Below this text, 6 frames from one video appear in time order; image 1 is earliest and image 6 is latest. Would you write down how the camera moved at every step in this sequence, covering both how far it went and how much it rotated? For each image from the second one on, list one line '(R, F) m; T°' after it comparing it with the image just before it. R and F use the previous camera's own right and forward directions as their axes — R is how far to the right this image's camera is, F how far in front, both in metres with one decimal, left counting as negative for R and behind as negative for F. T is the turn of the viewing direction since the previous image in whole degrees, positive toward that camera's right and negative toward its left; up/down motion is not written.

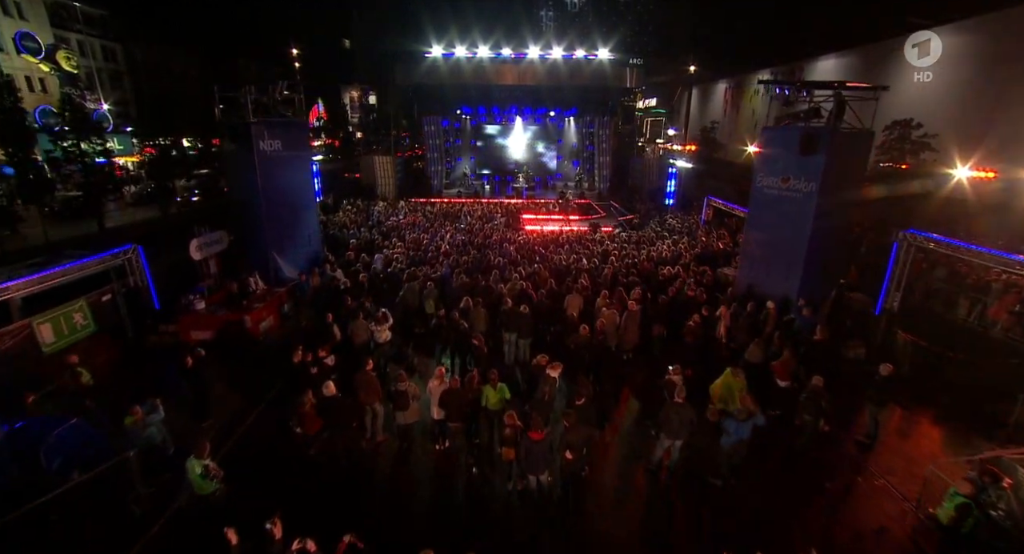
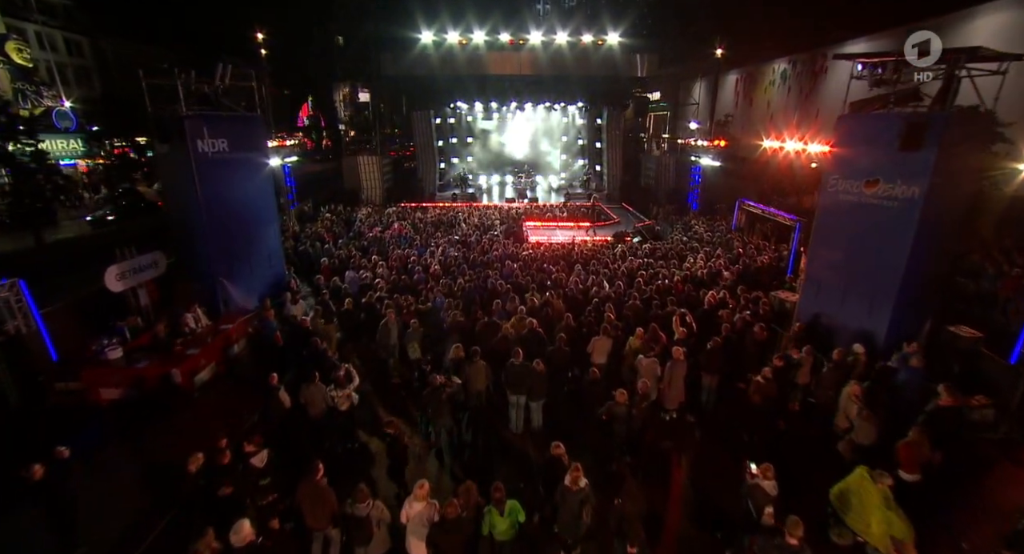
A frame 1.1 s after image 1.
(-0.1, +2.2) m; 0°
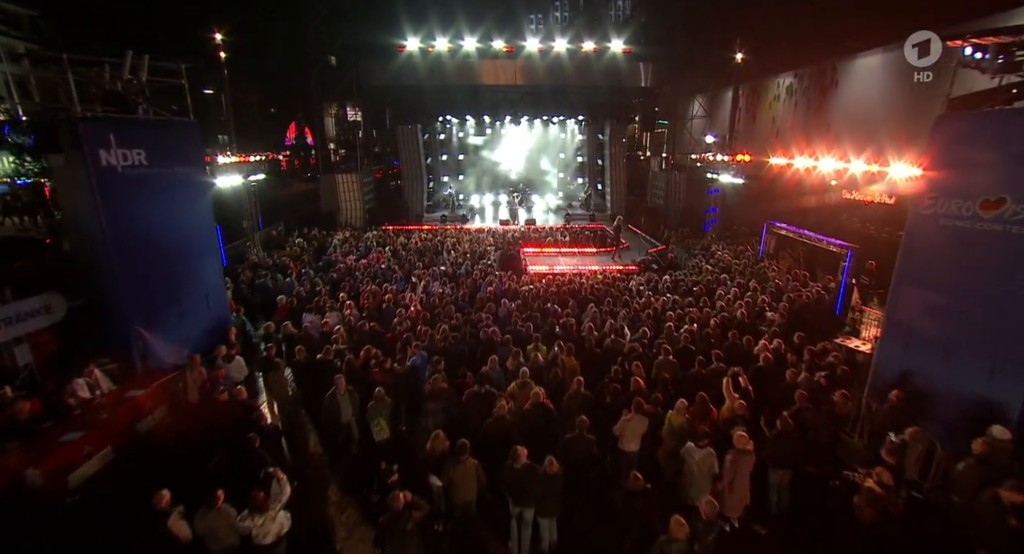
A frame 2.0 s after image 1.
(-0.1, +2.0) m; +1°
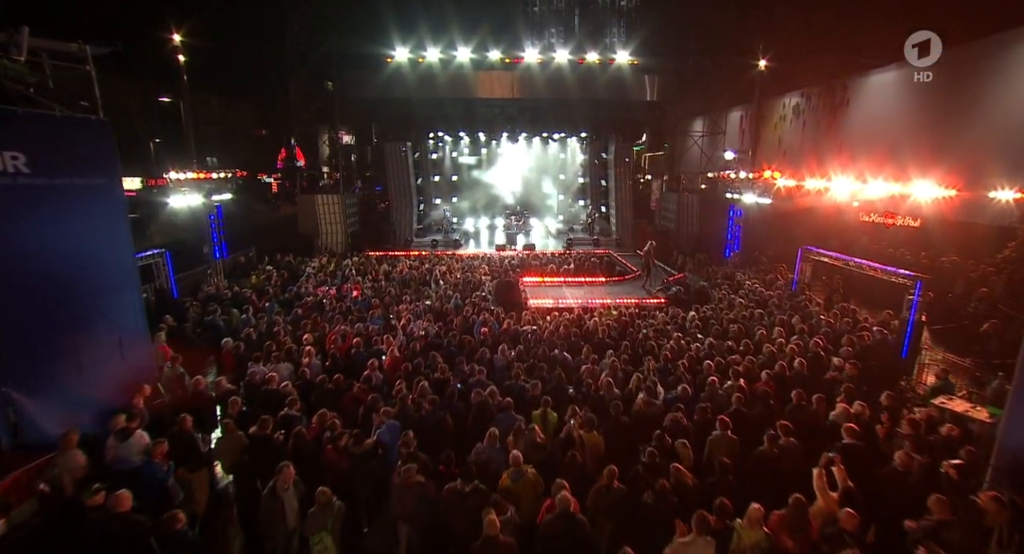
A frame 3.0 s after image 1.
(0.0, +1.8) m; 0°
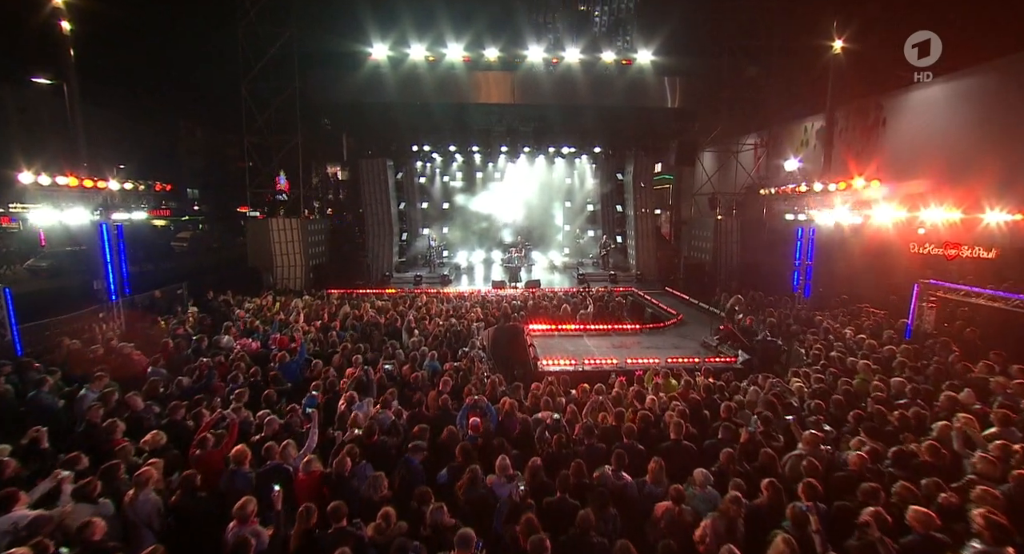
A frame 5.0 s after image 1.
(-0.1, +3.4) m; 0°
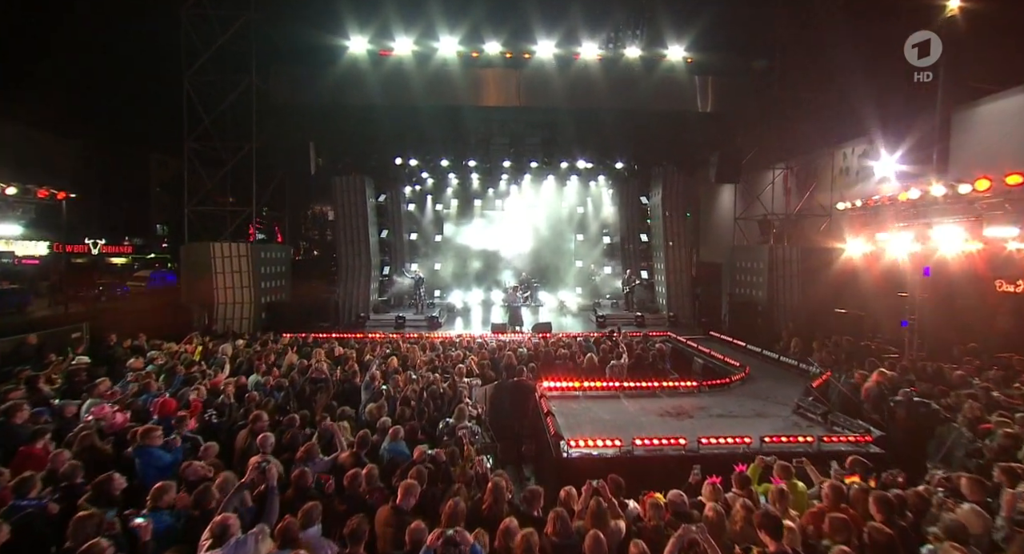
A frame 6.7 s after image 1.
(-0.1, +2.9) m; 0°
